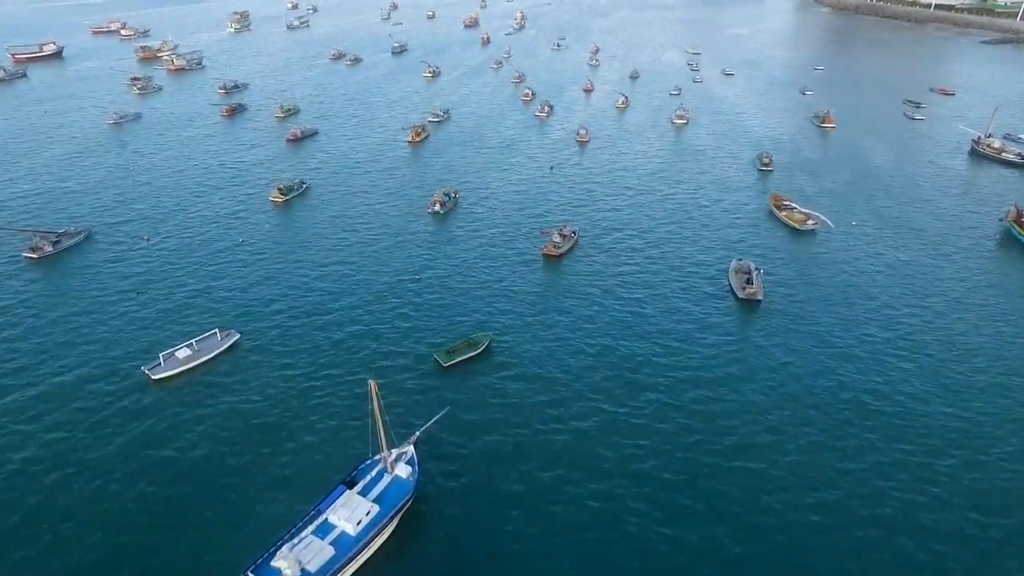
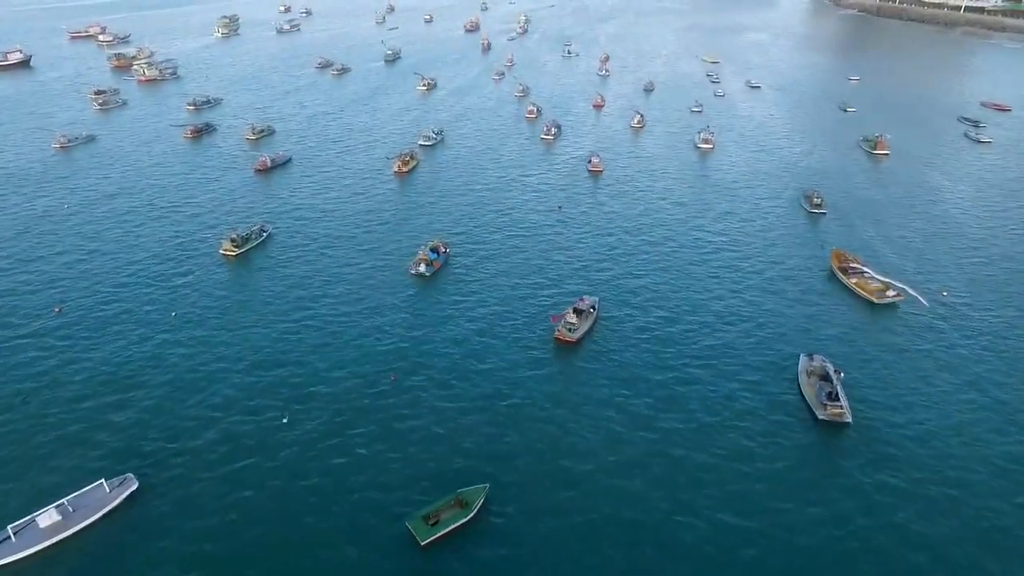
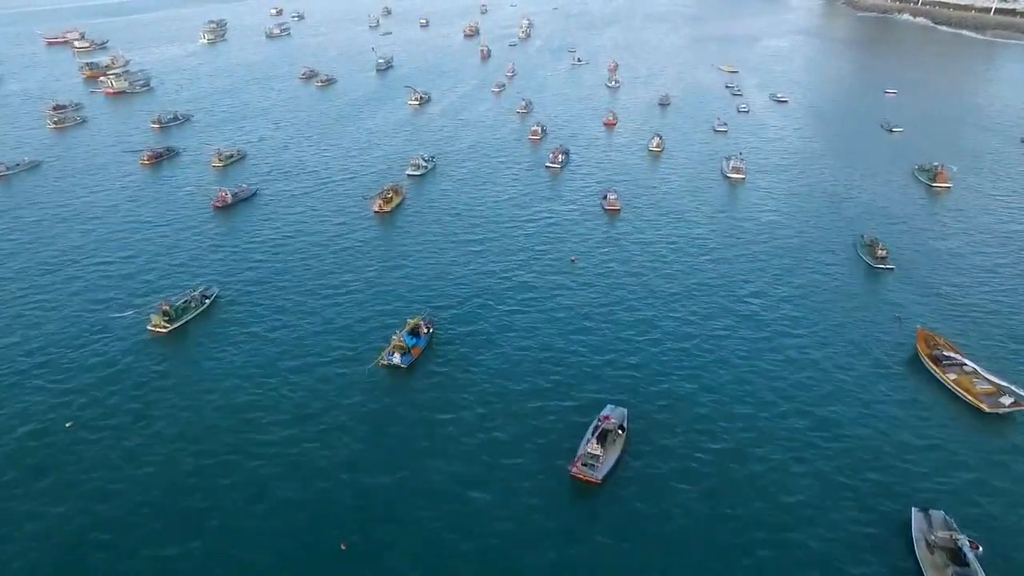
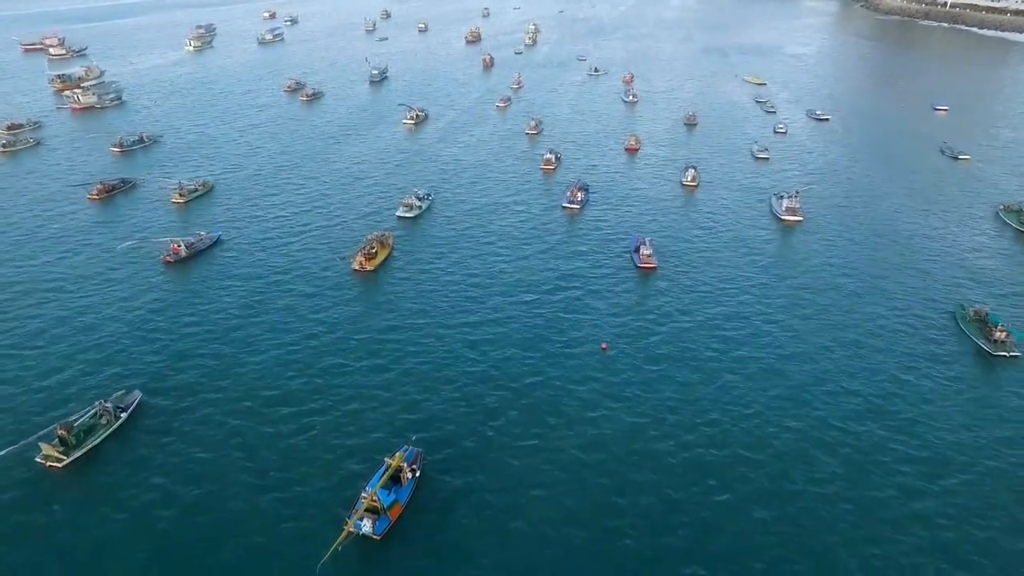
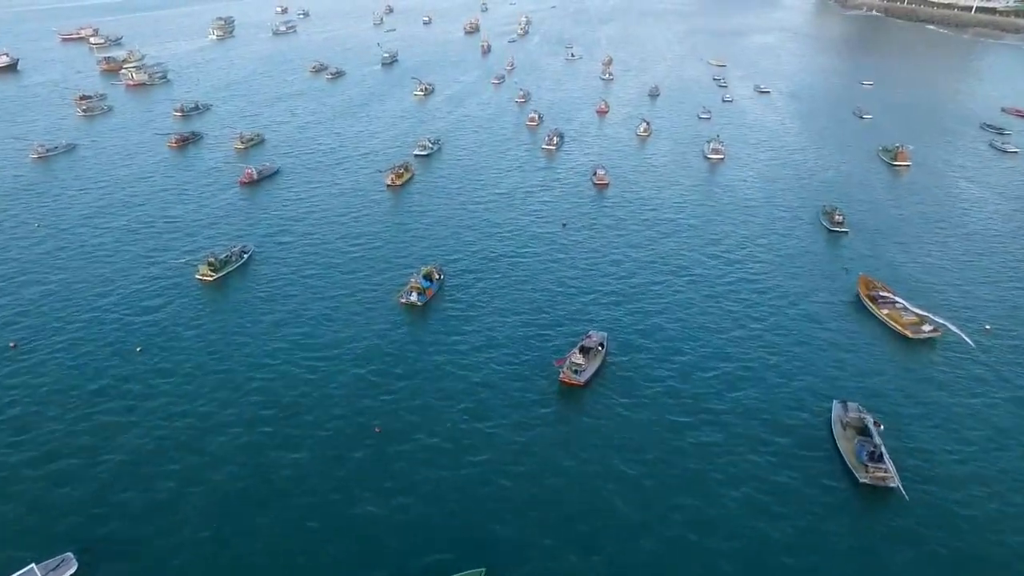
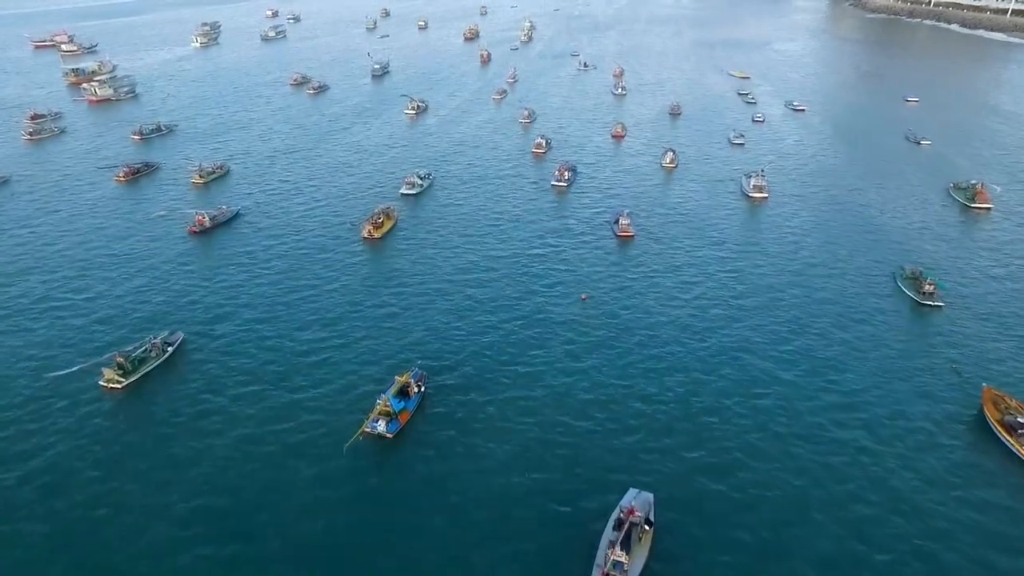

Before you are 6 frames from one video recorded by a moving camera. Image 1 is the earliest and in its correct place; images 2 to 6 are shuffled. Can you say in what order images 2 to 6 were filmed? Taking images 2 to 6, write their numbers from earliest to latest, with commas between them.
2, 5, 3, 6, 4
